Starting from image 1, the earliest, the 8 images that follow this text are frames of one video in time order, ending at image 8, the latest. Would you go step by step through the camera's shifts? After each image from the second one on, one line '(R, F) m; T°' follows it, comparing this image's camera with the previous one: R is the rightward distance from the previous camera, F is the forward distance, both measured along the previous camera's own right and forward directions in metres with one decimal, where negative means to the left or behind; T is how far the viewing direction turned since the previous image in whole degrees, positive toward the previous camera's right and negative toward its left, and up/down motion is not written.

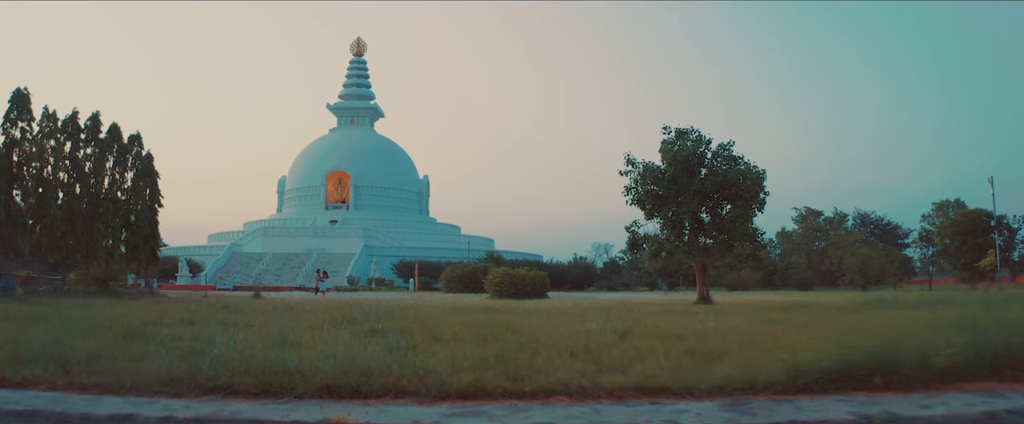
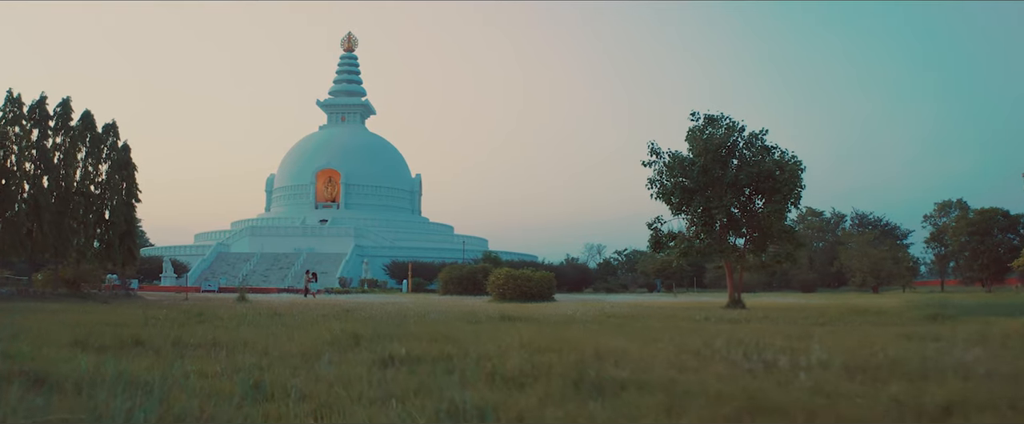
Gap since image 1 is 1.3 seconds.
(-0.5, +1.9) m; +1°
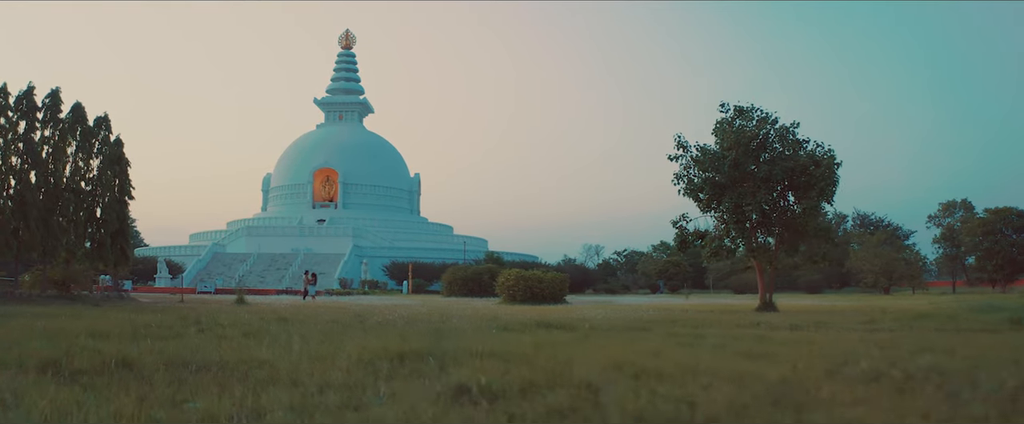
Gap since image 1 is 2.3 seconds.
(-0.5, +1.1) m; 0°
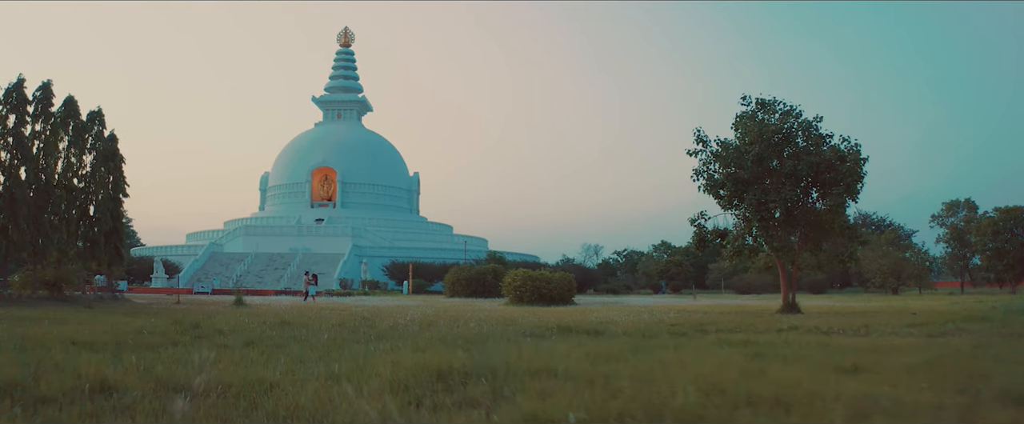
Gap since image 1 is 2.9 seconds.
(-0.3, +0.8) m; 0°
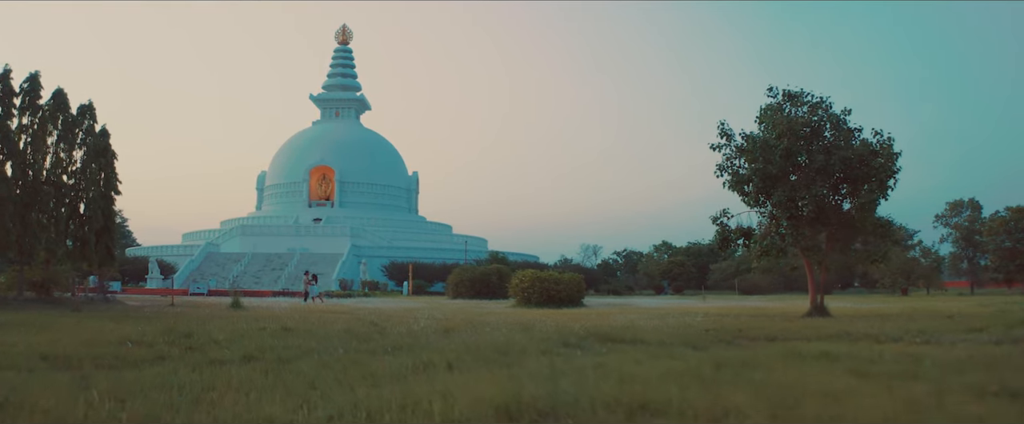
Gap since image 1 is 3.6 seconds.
(-0.3, +0.9) m; 0°
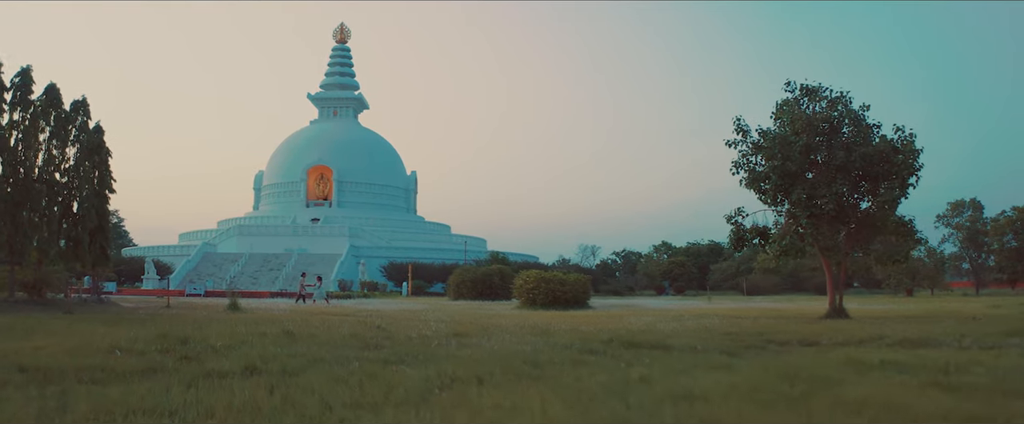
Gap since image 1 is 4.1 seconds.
(-0.2, +0.5) m; 0°
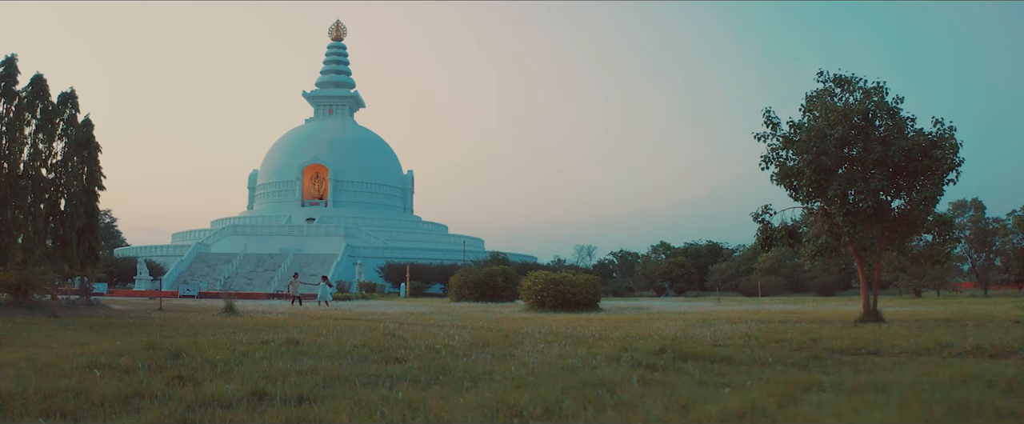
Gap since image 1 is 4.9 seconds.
(-0.4, +0.9) m; 0°
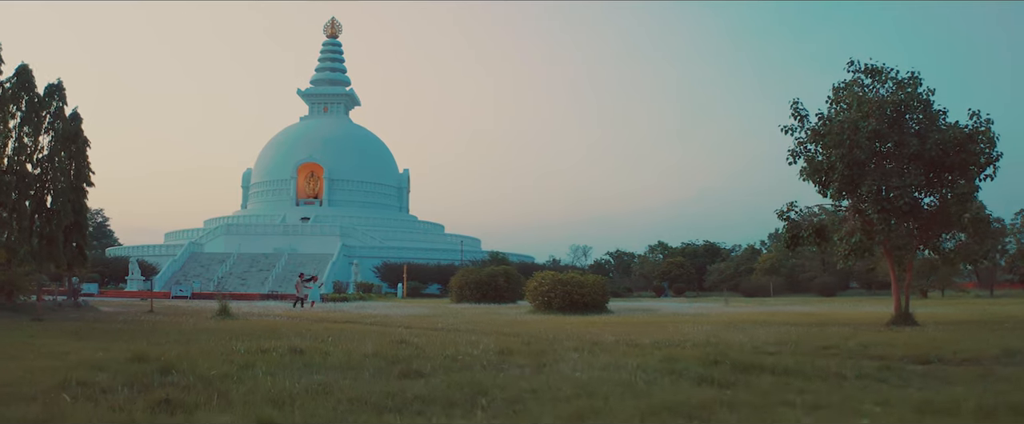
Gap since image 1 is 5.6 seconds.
(-0.3, +0.8) m; 0°
